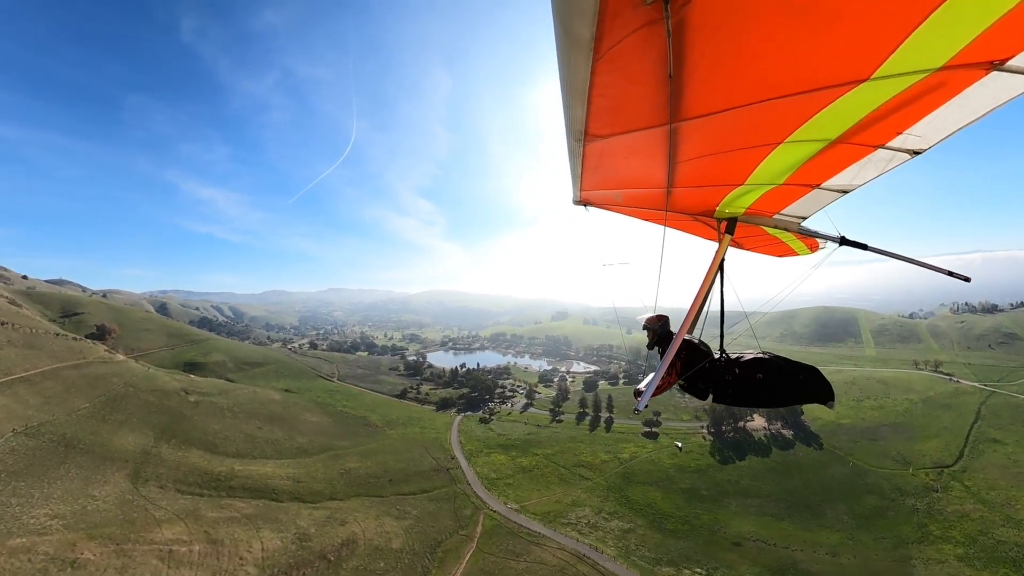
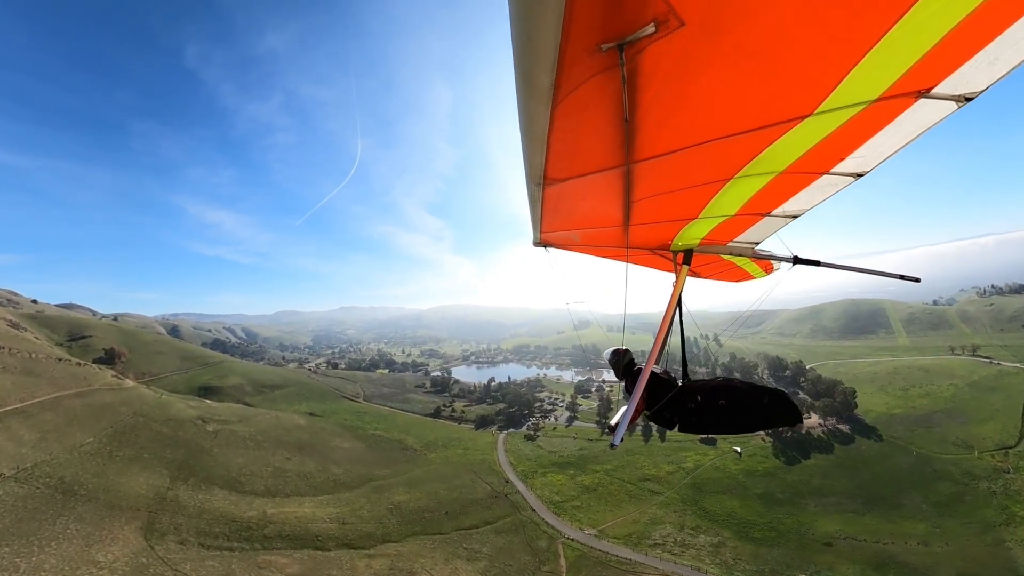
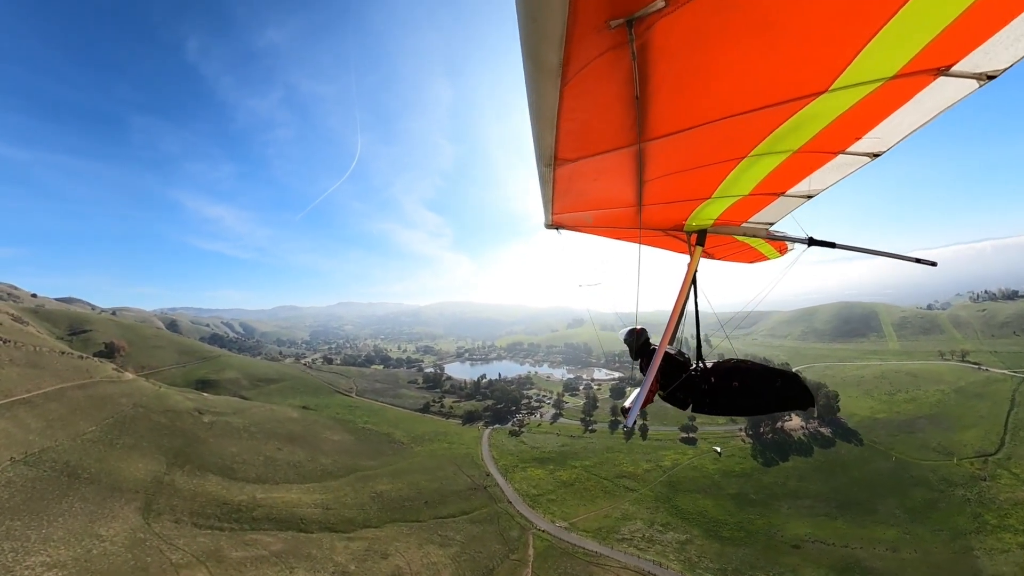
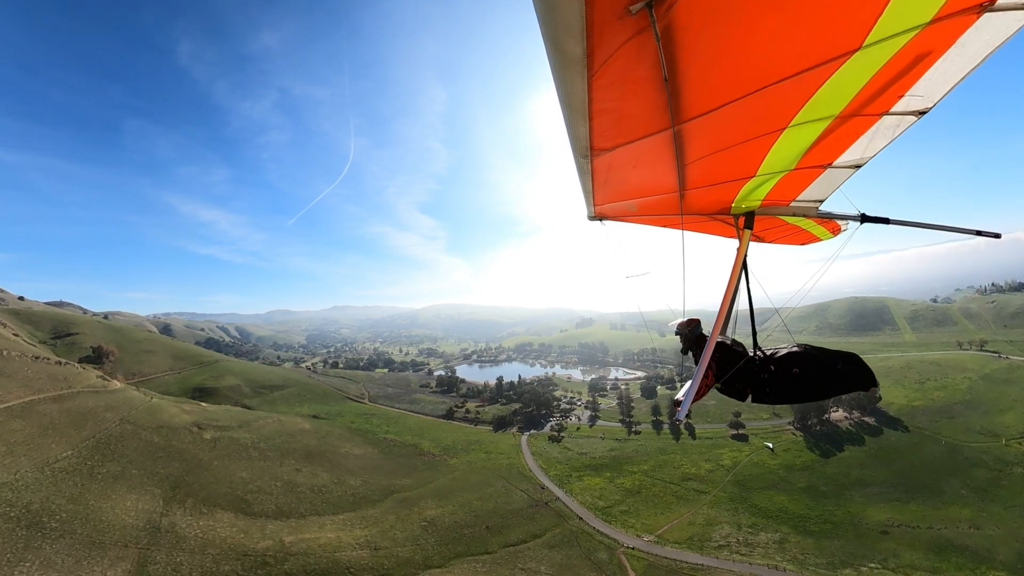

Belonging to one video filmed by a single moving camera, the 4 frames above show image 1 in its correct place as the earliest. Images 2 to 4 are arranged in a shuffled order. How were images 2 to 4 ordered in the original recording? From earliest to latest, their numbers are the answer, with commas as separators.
3, 2, 4
